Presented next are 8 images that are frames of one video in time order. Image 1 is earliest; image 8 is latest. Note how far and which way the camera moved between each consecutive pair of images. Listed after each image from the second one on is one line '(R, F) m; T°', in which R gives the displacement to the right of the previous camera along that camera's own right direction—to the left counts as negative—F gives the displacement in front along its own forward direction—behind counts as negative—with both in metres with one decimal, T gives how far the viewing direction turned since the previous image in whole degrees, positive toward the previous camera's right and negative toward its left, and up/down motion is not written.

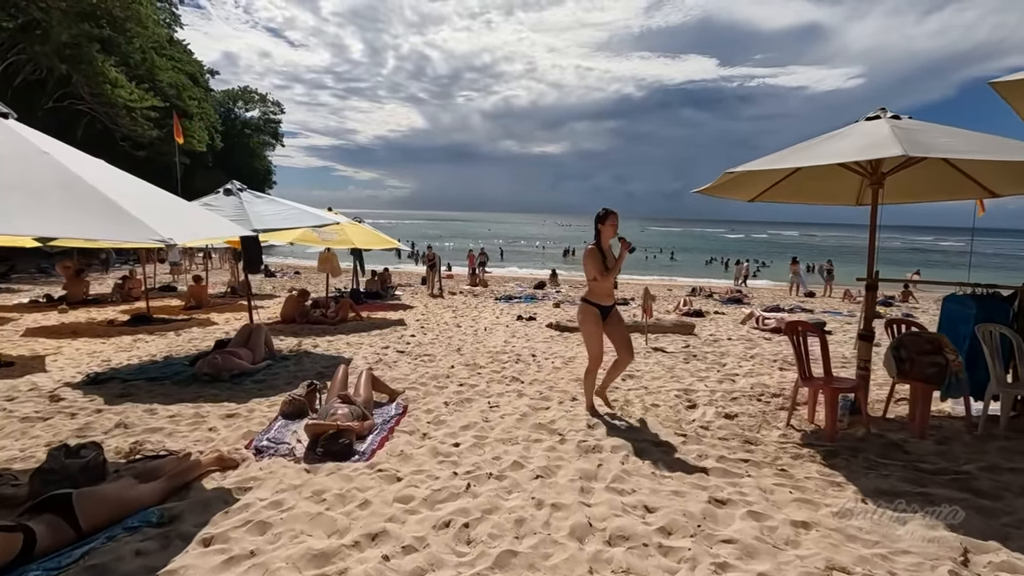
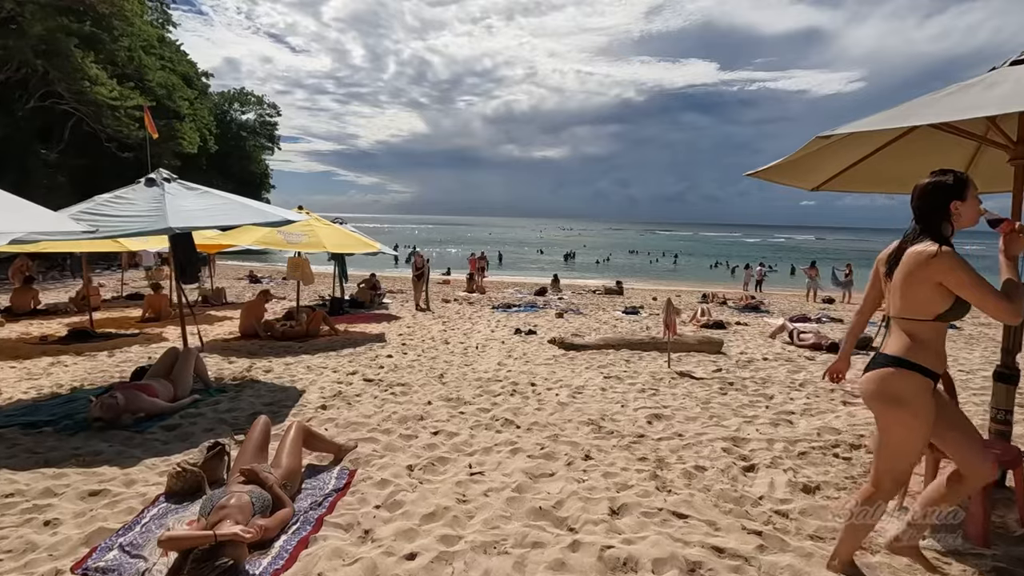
(+0.1, +1.5) m; 0°
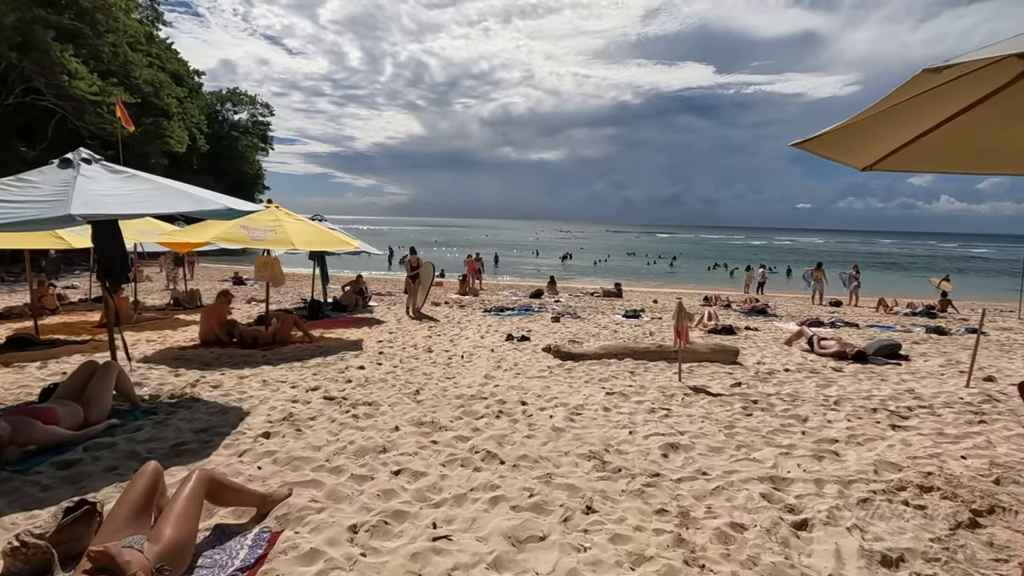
(+0.1, +0.9) m; 0°
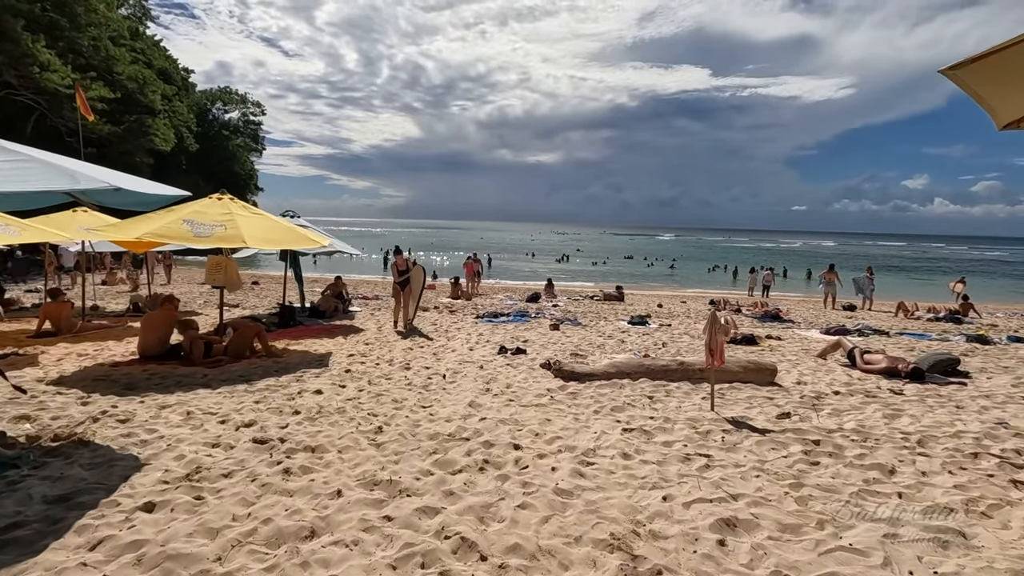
(+0.1, +1.3) m; 0°
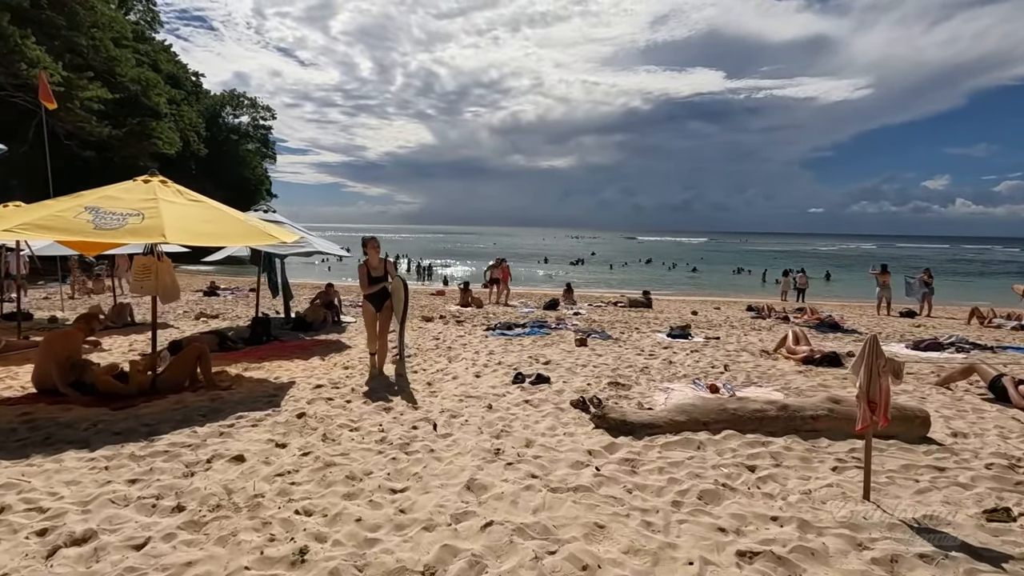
(-0.1, +1.9) m; -1°
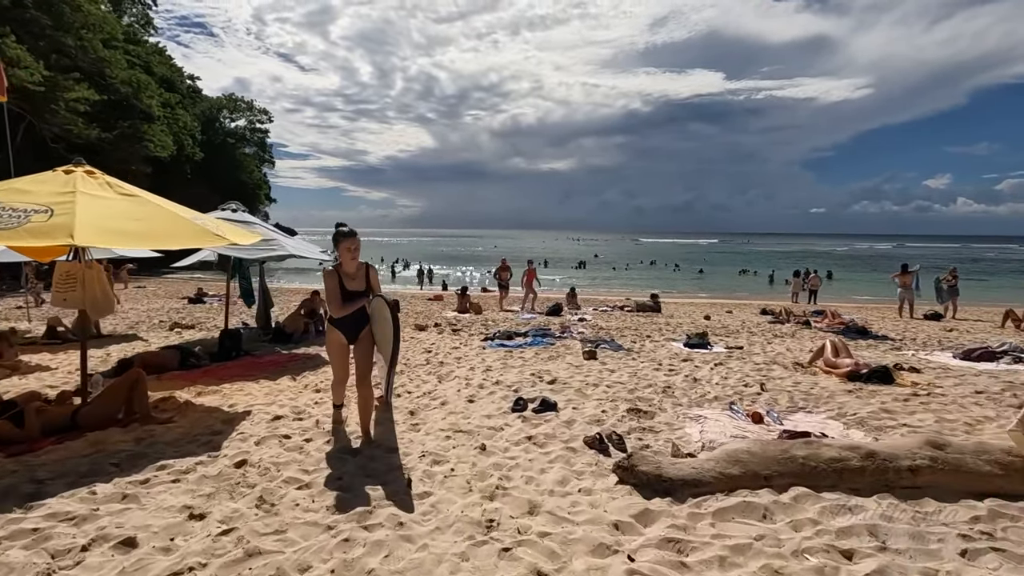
(0.0, +1.0) m; 0°
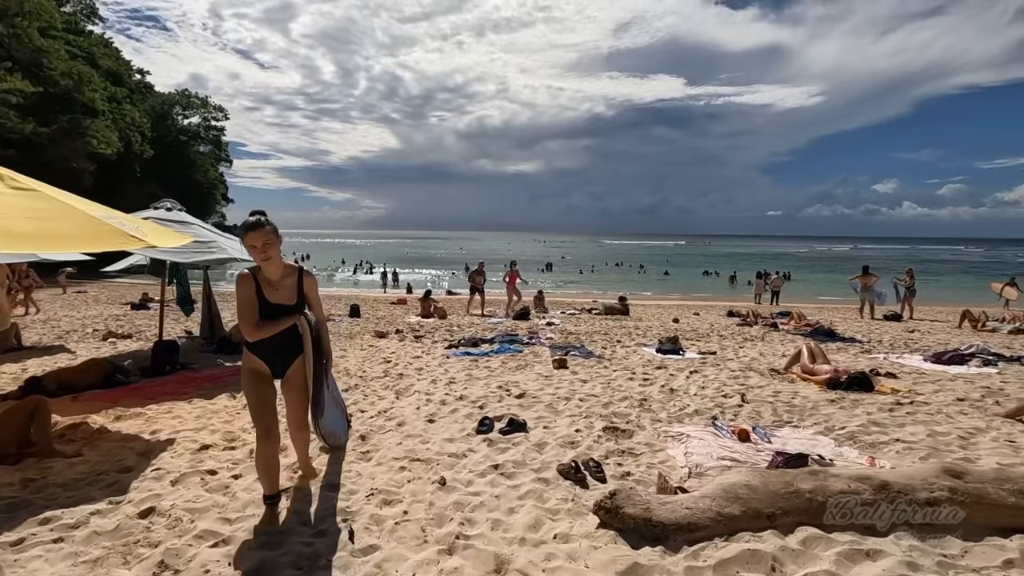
(0.0, +0.5) m; +4°
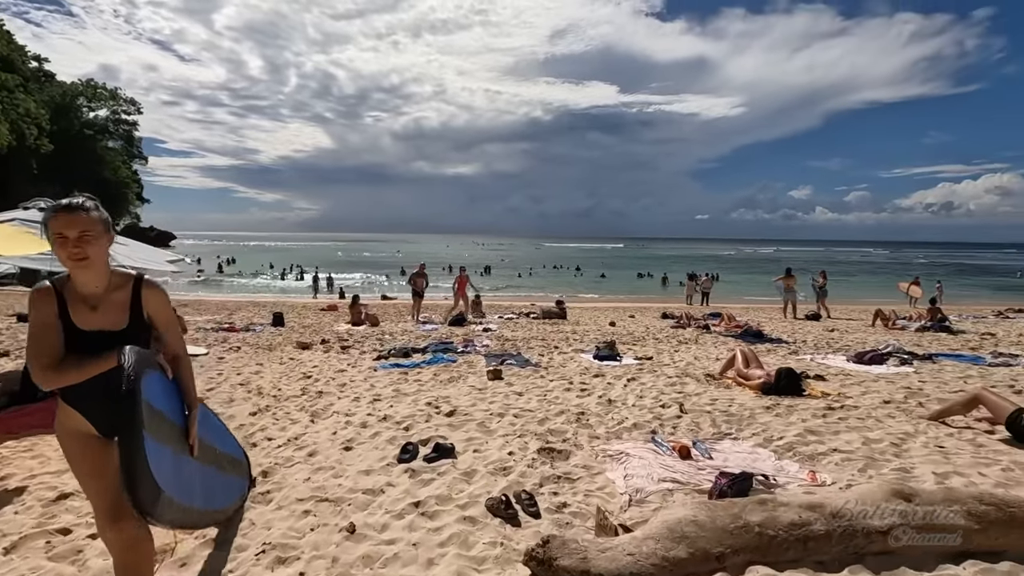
(+0.1, +0.4) m; +6°
